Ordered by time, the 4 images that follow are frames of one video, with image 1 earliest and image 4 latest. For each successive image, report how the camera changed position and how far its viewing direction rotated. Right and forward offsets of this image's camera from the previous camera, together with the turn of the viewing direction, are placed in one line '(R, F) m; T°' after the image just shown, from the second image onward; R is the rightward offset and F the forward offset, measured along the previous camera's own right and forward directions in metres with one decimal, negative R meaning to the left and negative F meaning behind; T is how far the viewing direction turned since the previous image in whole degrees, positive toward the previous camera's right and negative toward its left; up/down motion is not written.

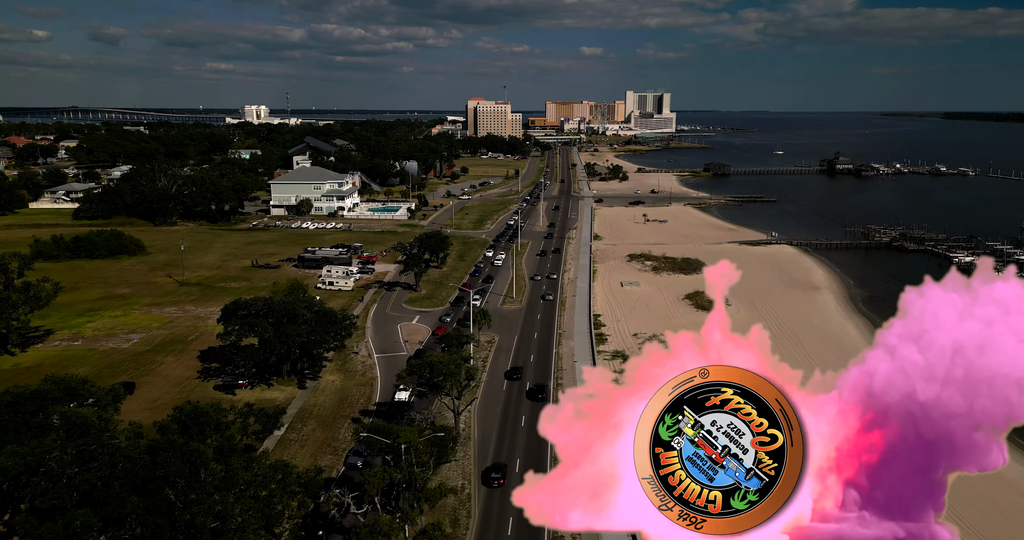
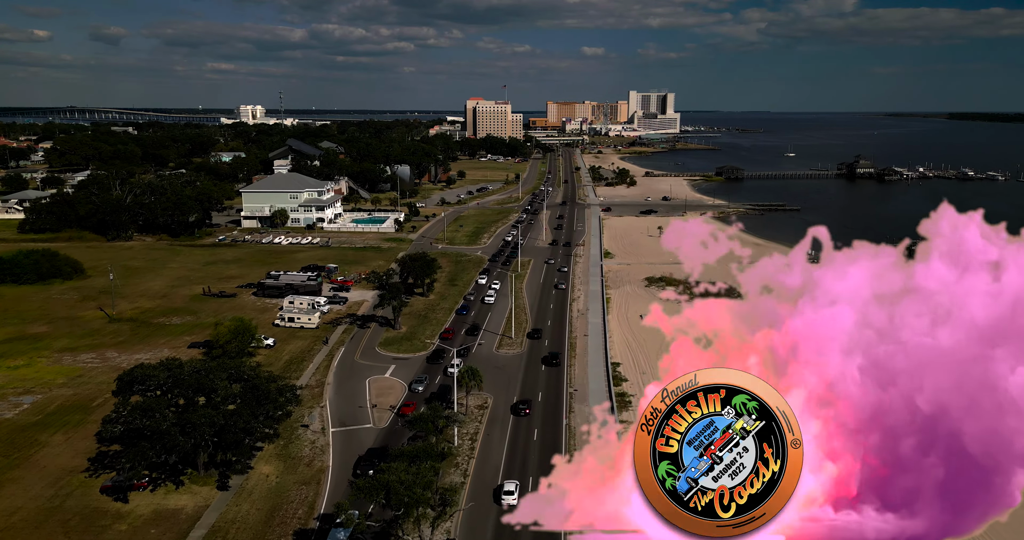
(+0.2, +9.0) m; 0°
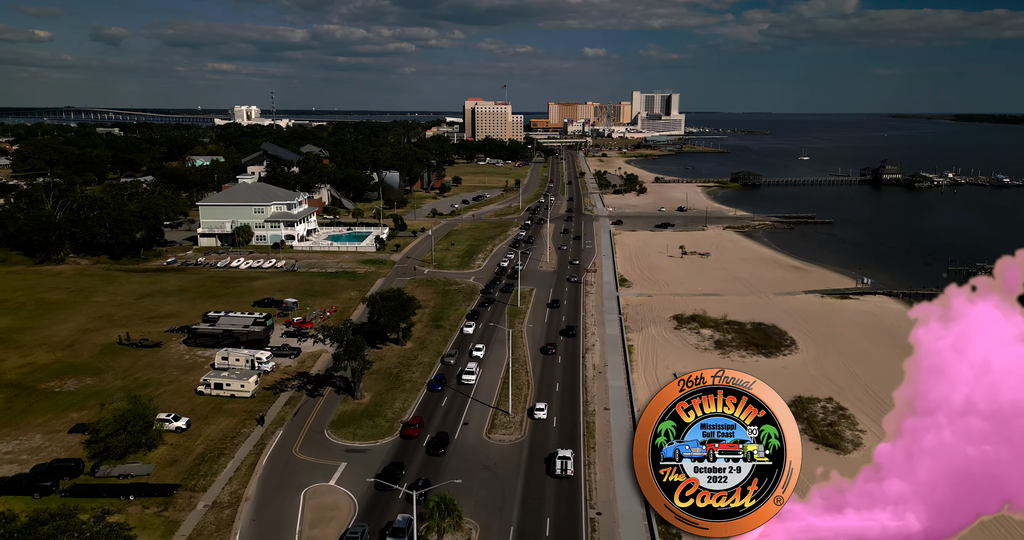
(+0.2, +10.3) m; 0°
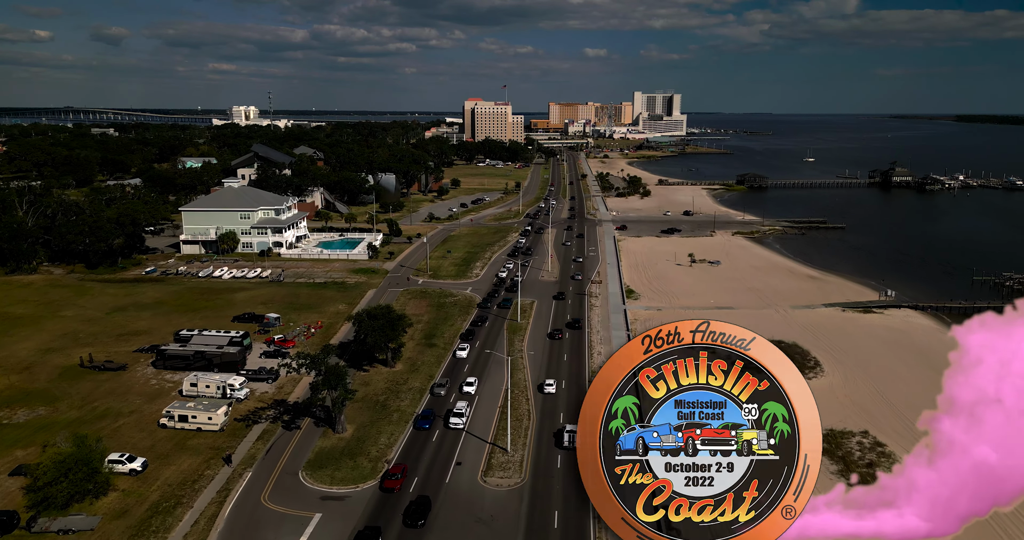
(+0.1, +3.4) m; 0°
